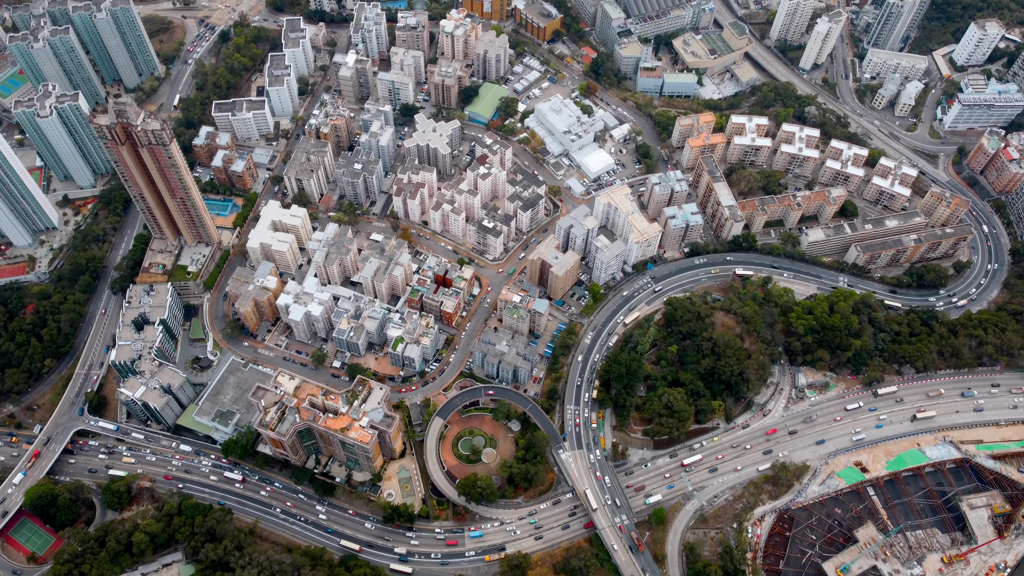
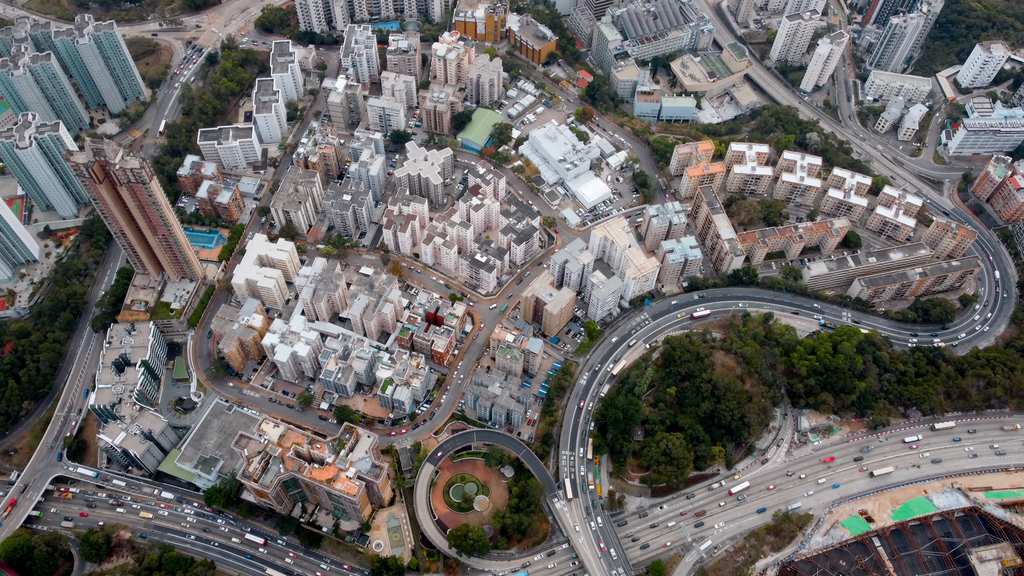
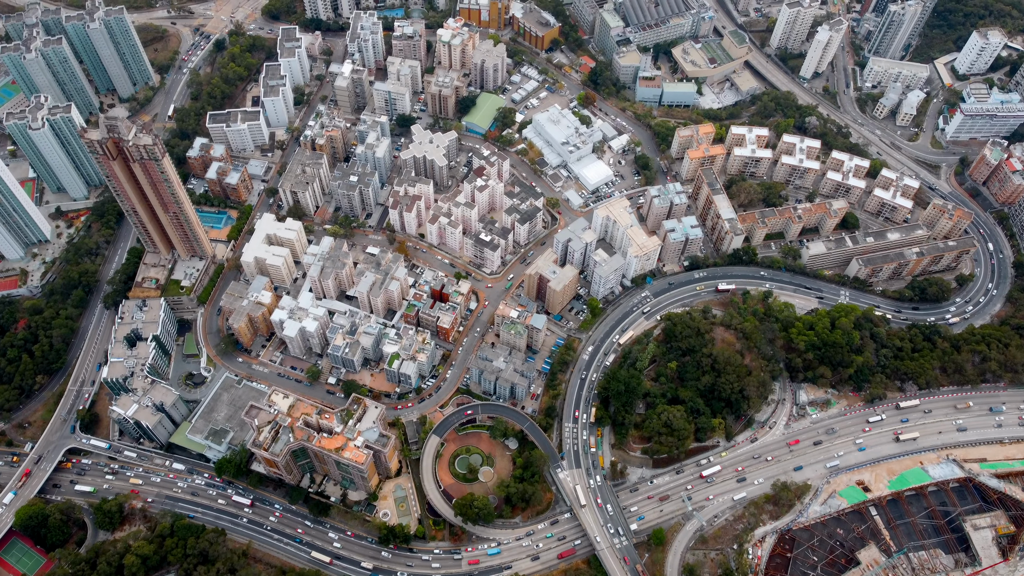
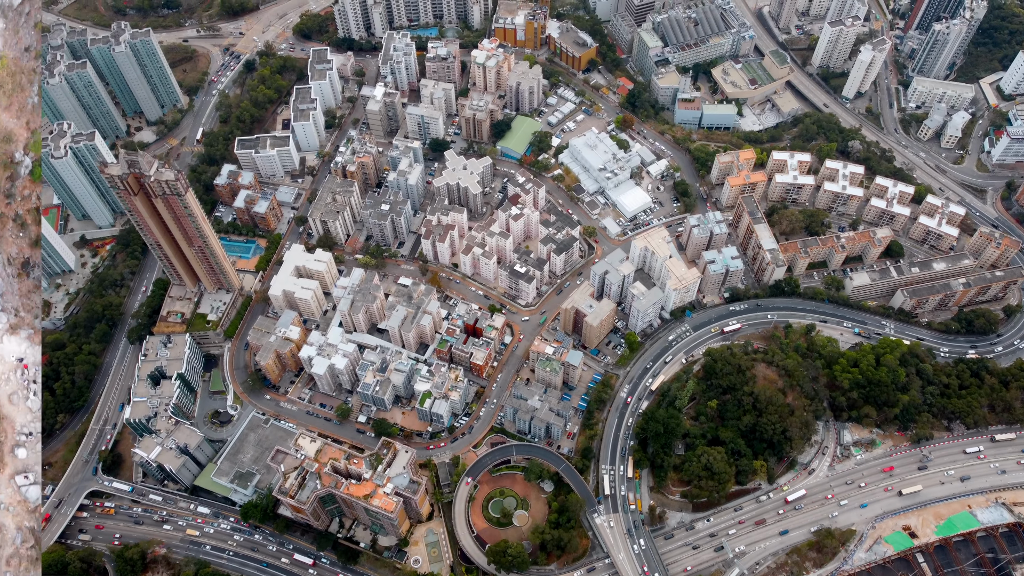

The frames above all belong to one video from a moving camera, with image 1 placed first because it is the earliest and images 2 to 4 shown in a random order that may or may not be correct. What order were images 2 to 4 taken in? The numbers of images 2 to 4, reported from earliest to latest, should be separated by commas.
3, 2, 4
